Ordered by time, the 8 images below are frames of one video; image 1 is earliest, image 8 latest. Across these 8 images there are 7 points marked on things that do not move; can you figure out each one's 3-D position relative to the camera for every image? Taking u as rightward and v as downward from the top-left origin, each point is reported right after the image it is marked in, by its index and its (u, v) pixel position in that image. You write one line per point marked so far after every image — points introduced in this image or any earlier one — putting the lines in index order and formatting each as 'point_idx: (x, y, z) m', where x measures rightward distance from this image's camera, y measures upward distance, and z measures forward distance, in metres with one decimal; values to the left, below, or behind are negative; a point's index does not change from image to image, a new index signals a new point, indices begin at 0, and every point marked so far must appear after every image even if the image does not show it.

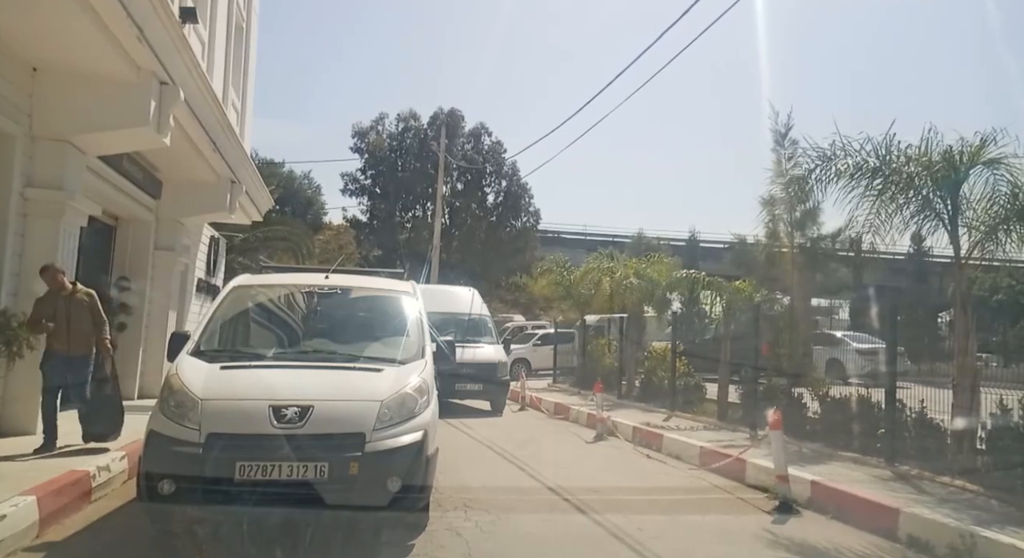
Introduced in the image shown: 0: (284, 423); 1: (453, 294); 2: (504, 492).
0: (-1.4, -0.9, +4.7) m
1: (-1.3, -0.3, +15.7) m
2: (0.0, -2.1, +7.0) m
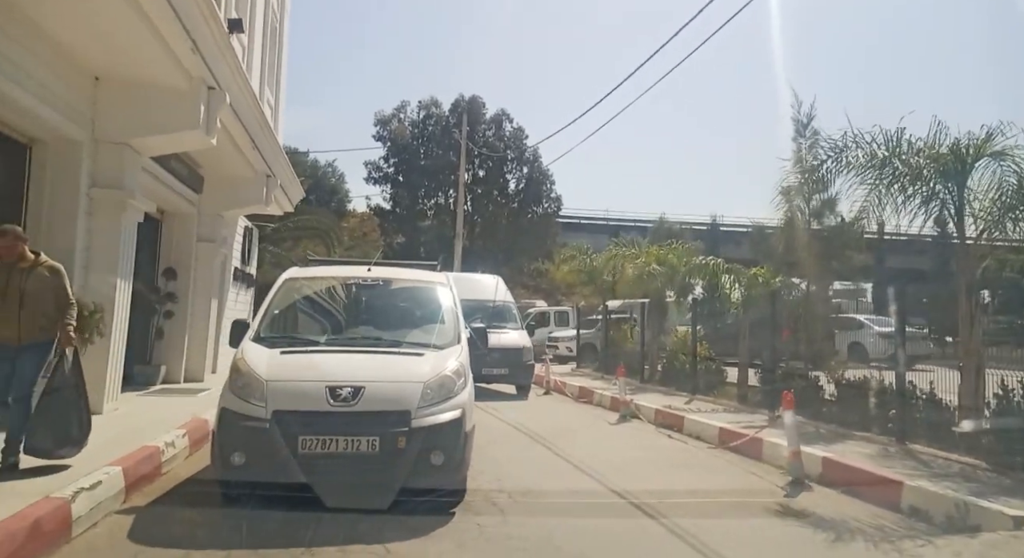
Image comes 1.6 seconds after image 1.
0: (-1.2, -0.9, +5.3) m
1: (-0.8, 0.0, +16.2) m
2: (+0.3, -2.0, +7.6) m
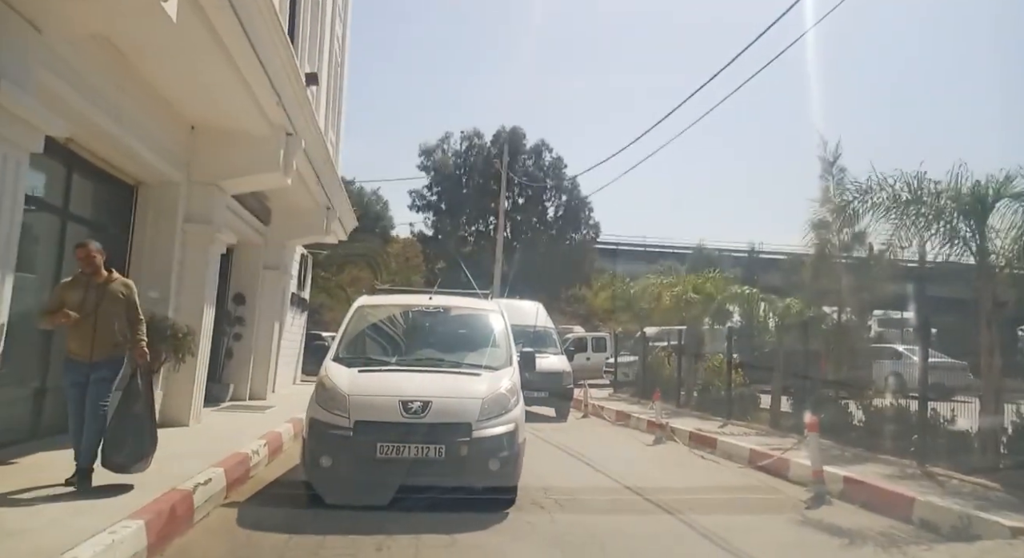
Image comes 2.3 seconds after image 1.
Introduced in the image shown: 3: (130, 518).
0: (-0.8, -1.1, +6.1) m
1: (+0.2, -0.7, +17.0) m
2: (+0.8, -2.3, +8.3) m
3: (-2.3, -1.5, +4.6) m
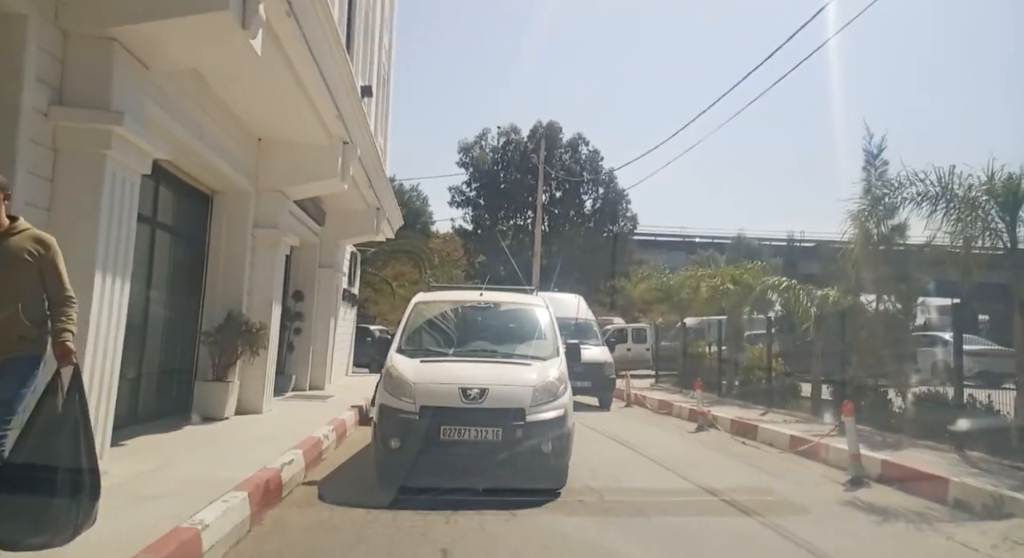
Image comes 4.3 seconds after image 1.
0: (-0.4, -1.1, +6.7) m
1: (+1.1, -0.5, +17.6) m
2: (+1.3, -2.2, +8.8) m
3: (-1.9, -1.5, +5.3) m
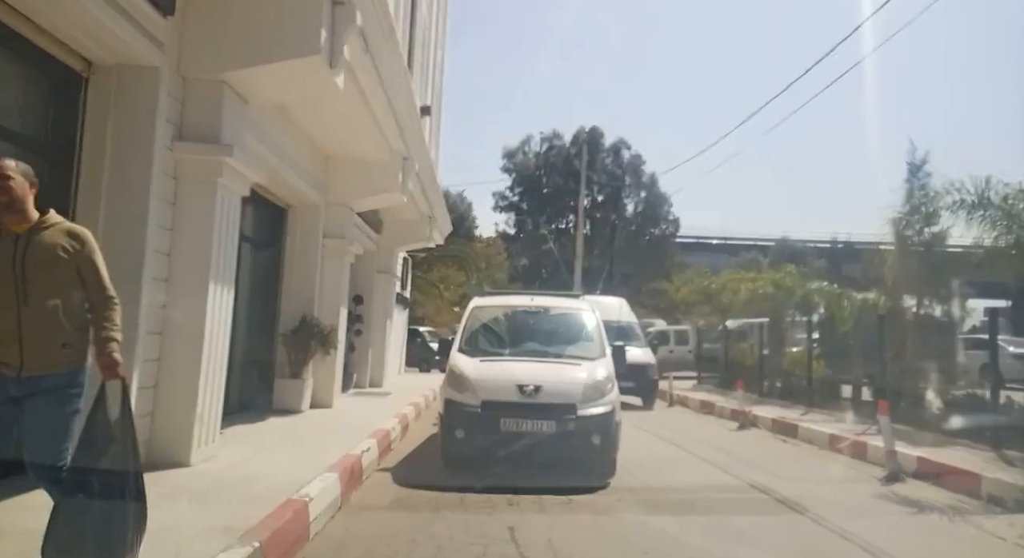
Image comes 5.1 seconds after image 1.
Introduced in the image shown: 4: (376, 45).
0: (+0.1, -1.1, +7.4) m
1: (+2.2, -0.6, +18.2) m
2: (+2.0, -2.3, +9.4) m
3: (-1.5, -1.5, +6.1) m
4: (-1.3, +2.3, +7.3) m
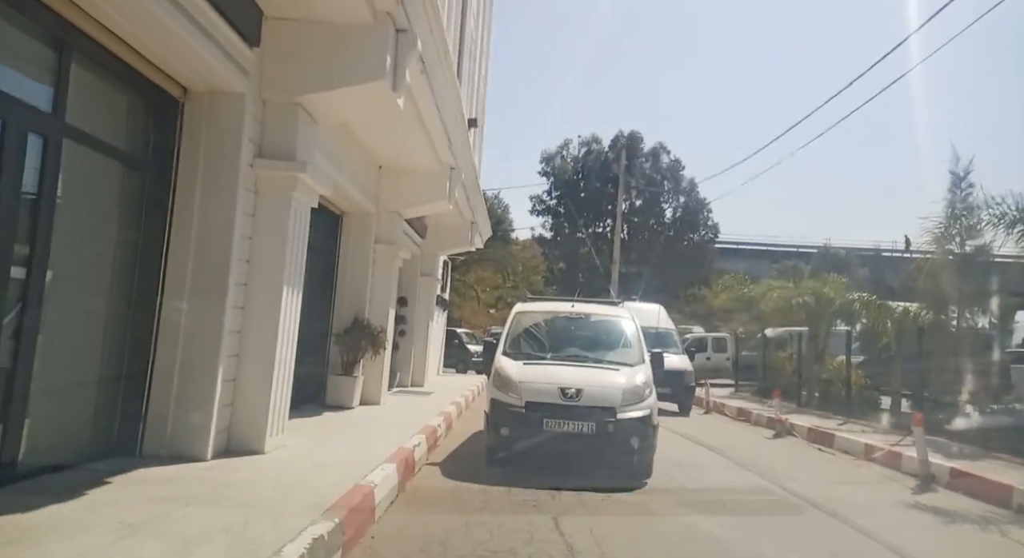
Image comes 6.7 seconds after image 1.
0: (+0.6, -1.2, +7.8) m
1: (+3.2, -0.8, +18.5) m
2: (+2.5, -2.4, +9.8) m
3: (-1.1, -1.6, +6.6) m
4: (-0.8, +2.2, +7.8) m
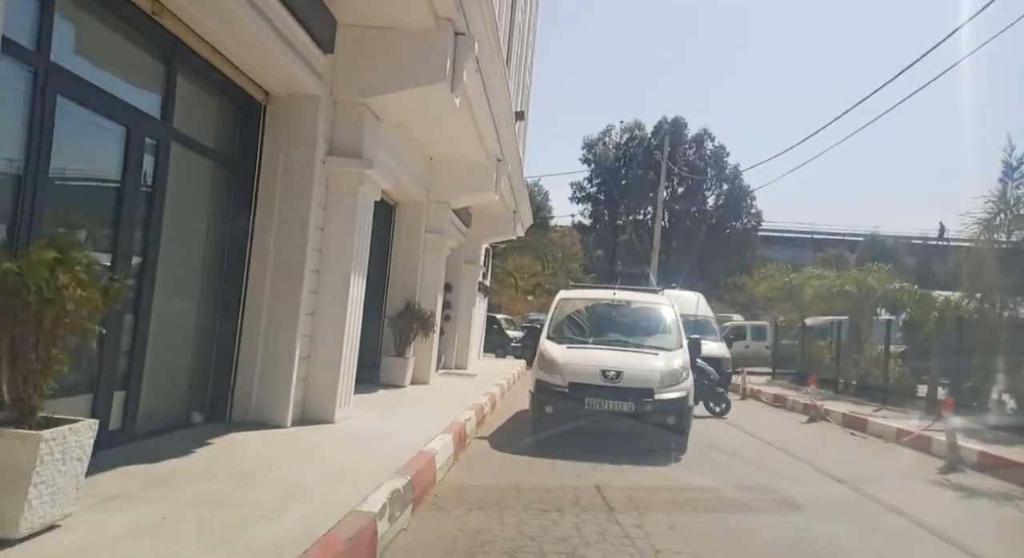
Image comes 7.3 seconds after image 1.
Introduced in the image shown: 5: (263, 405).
0: (+1.1, -1.1, +8.3) m
1: (+4.2, -0.5, +18.9) m
2: (+3.0, -2.3, +10.2) m
3: (-0.7, -1.5, +7.2) m
4: (-0.3, +2.4, +8.4) m
5: (-2.1, -1.1, +6.3) m
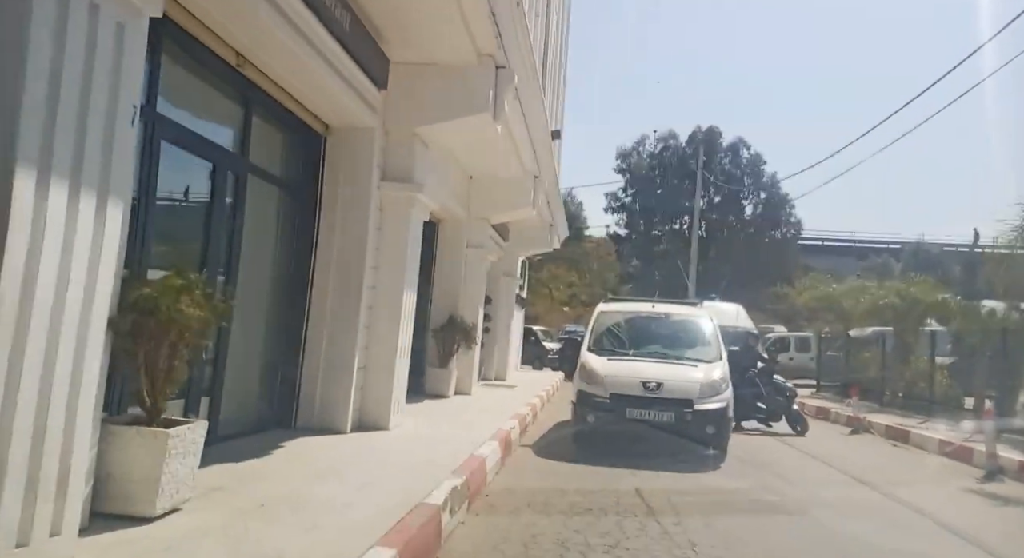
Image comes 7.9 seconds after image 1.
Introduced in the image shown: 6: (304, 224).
0: (+1.6, -1.3, +8.7) m
1: (+5.1, -0.7, +19.1) m
2: (+3.6, -2.4, +10.5) m
3: (-0.2, -1.6, +7.6) m
4: (+0.1, +2.2, +8.8) m
5: (-1.7, -1.2, +6.8) m
6: (-1.9, +0.5, +6.9) m
